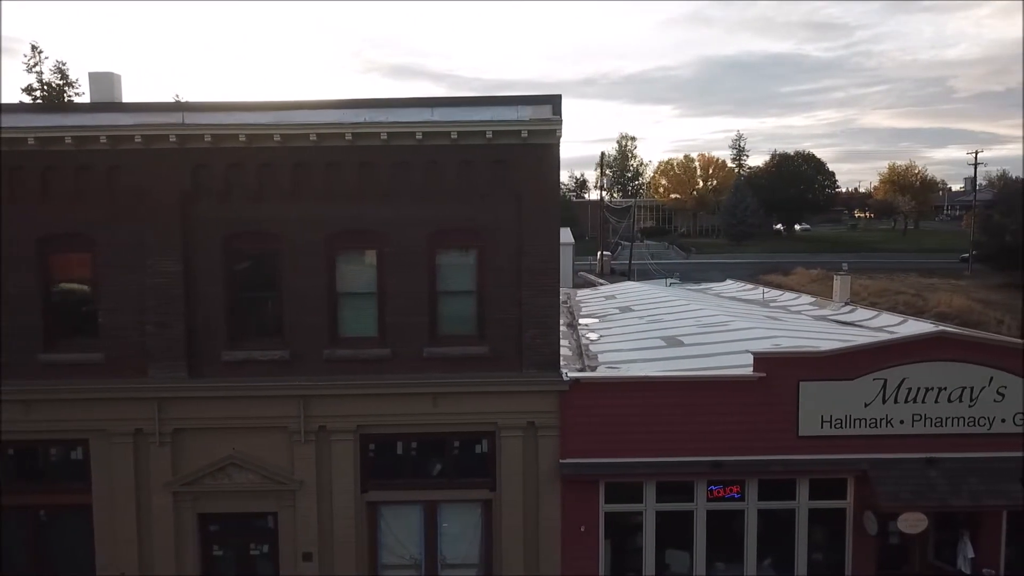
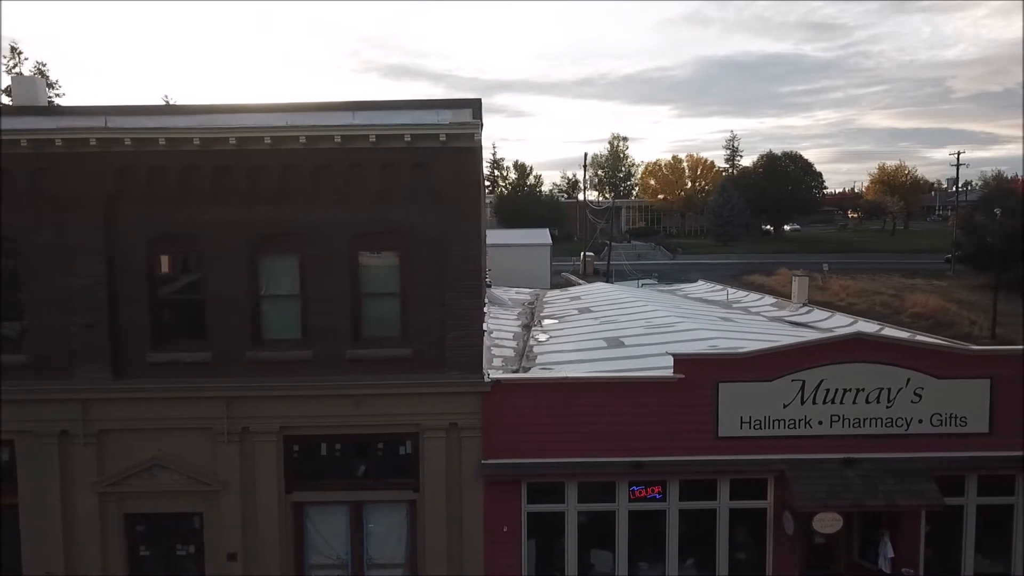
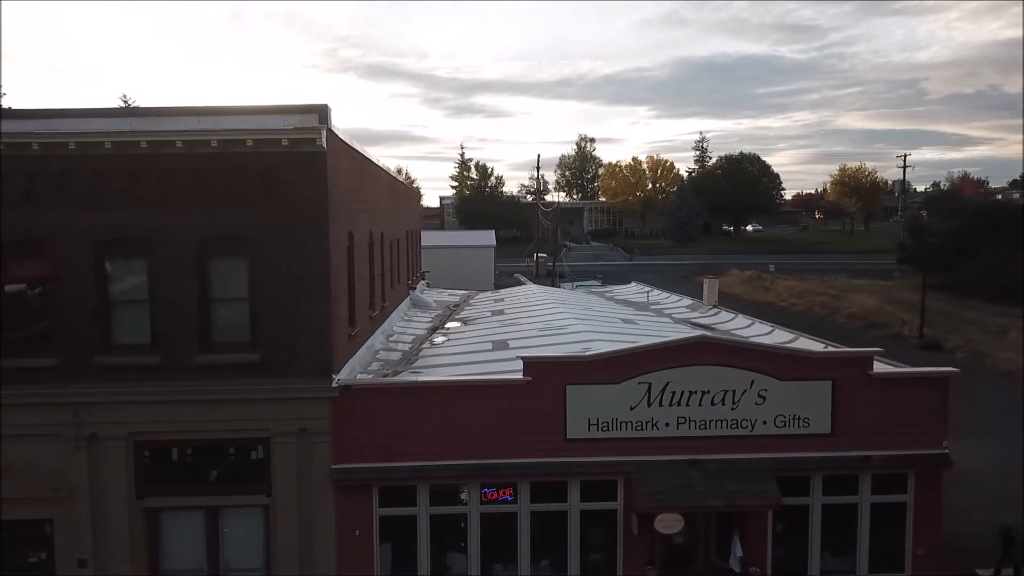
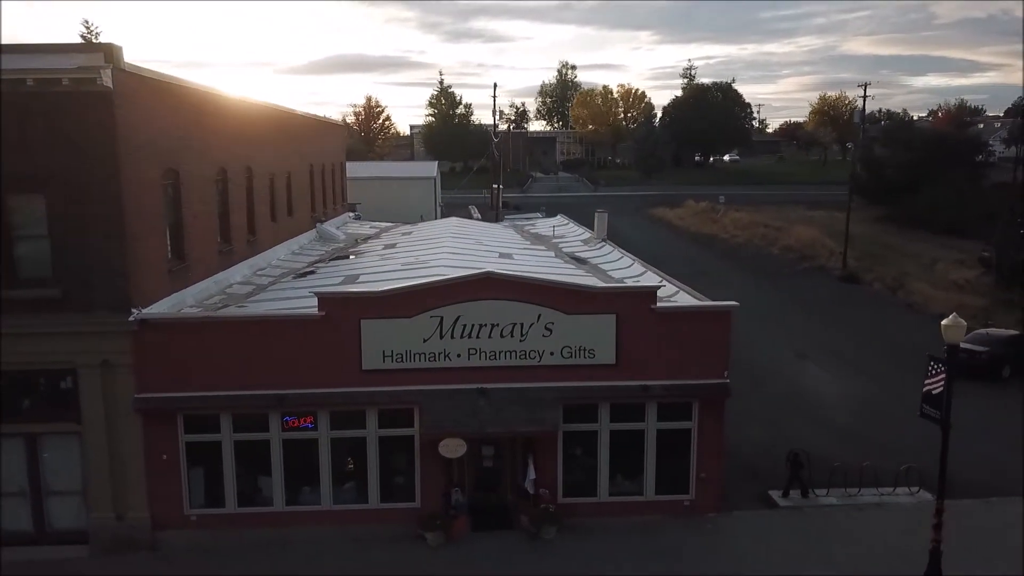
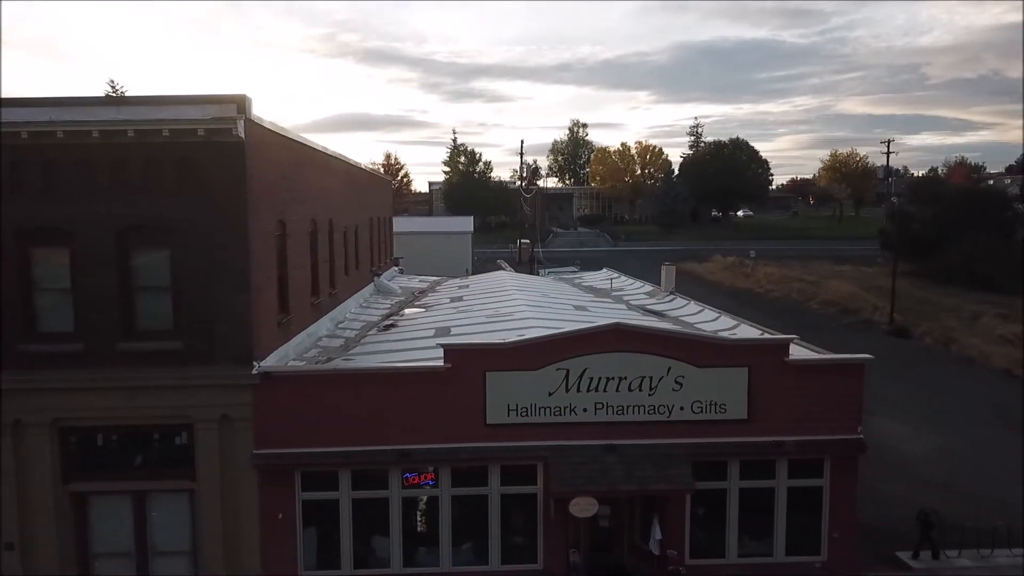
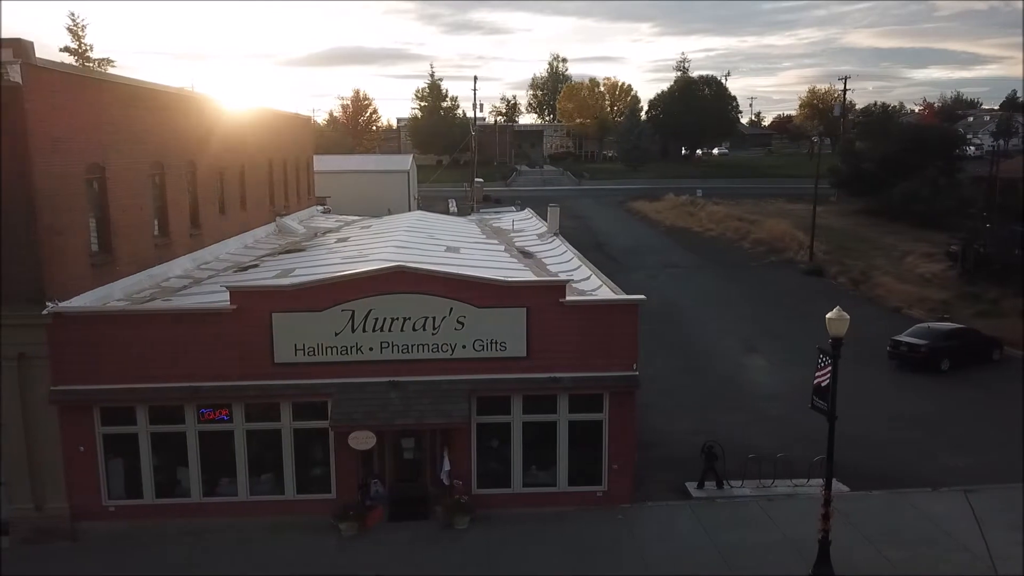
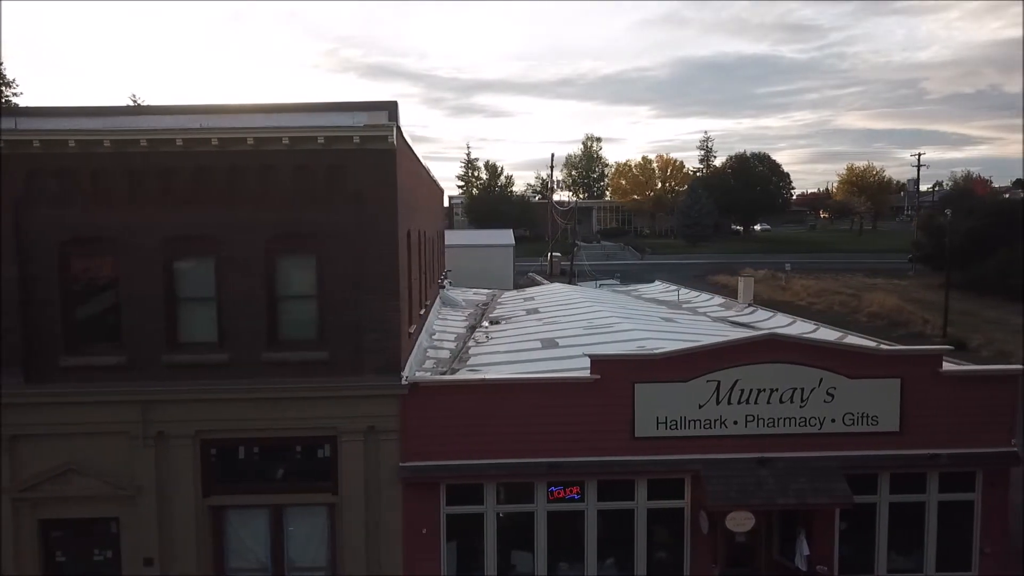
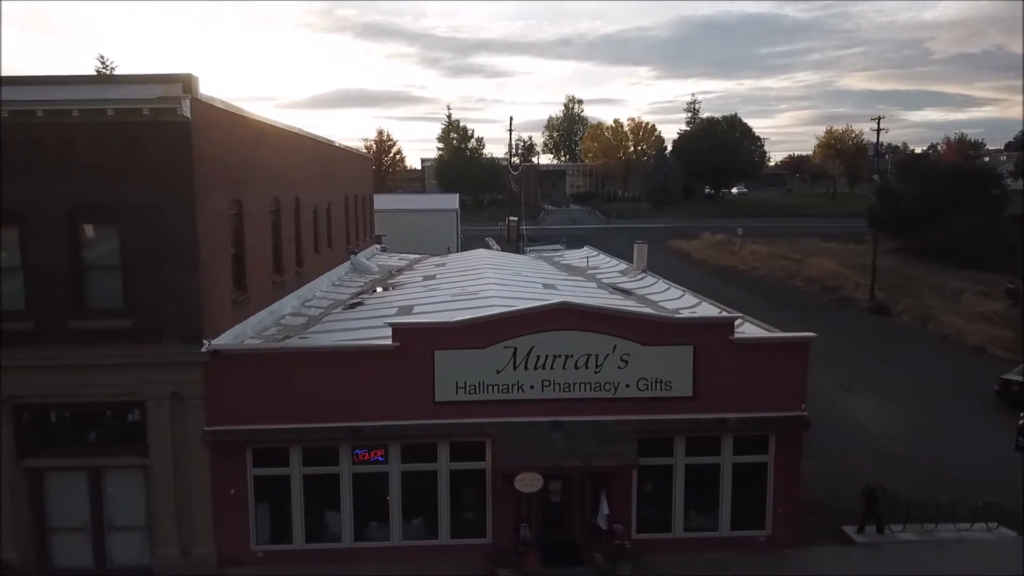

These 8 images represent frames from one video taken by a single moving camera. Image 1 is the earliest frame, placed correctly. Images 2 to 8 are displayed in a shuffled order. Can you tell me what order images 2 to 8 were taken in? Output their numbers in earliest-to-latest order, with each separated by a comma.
2, 7, 3, 5, 8, 4, 6
